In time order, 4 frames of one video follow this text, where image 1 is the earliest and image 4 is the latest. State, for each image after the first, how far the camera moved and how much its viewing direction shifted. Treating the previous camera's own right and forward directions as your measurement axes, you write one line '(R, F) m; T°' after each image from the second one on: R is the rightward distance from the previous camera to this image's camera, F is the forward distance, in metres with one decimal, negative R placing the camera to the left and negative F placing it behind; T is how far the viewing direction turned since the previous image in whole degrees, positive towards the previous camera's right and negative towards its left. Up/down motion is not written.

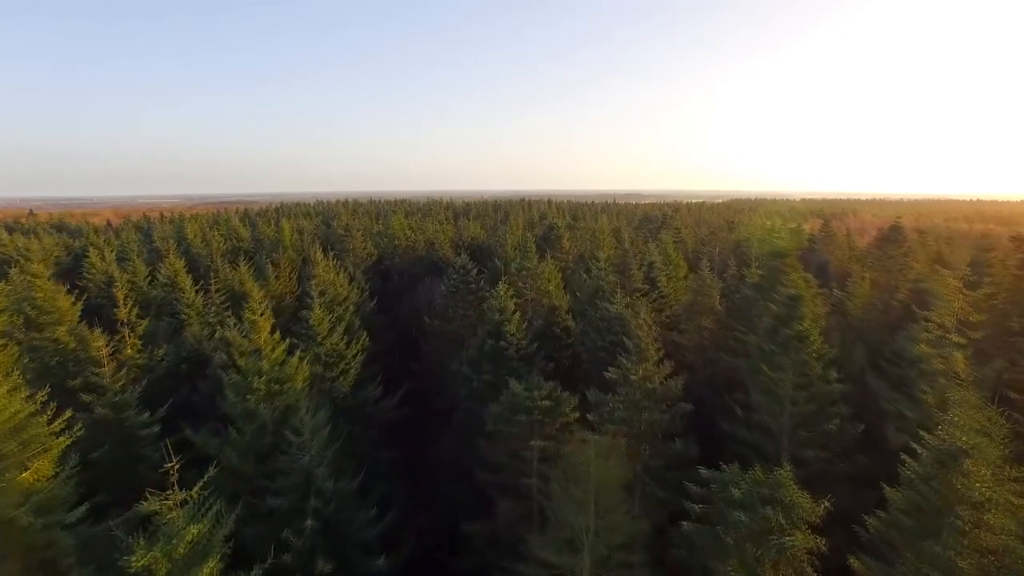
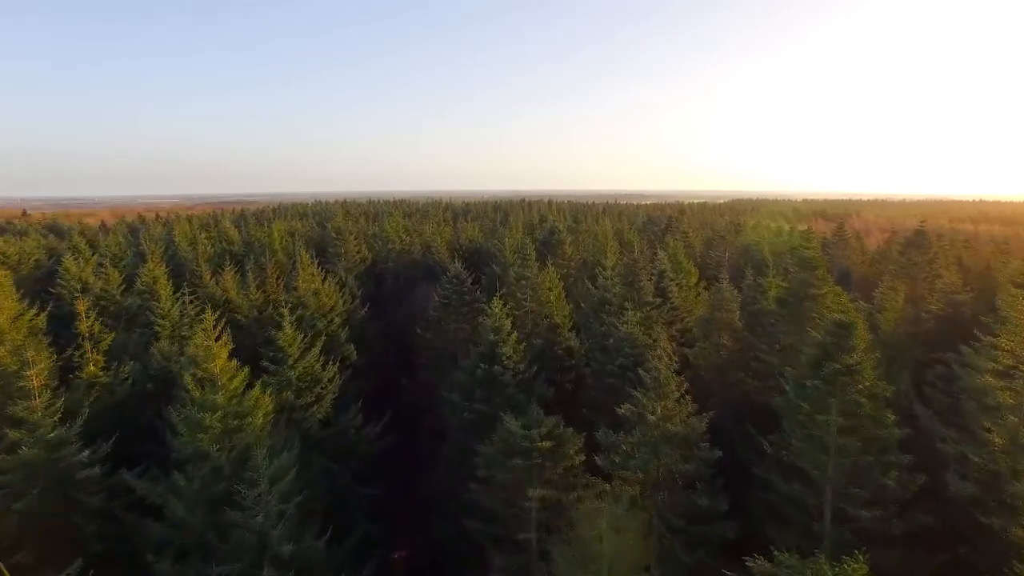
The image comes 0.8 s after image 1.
(+0.2, +3.0) m; 0°
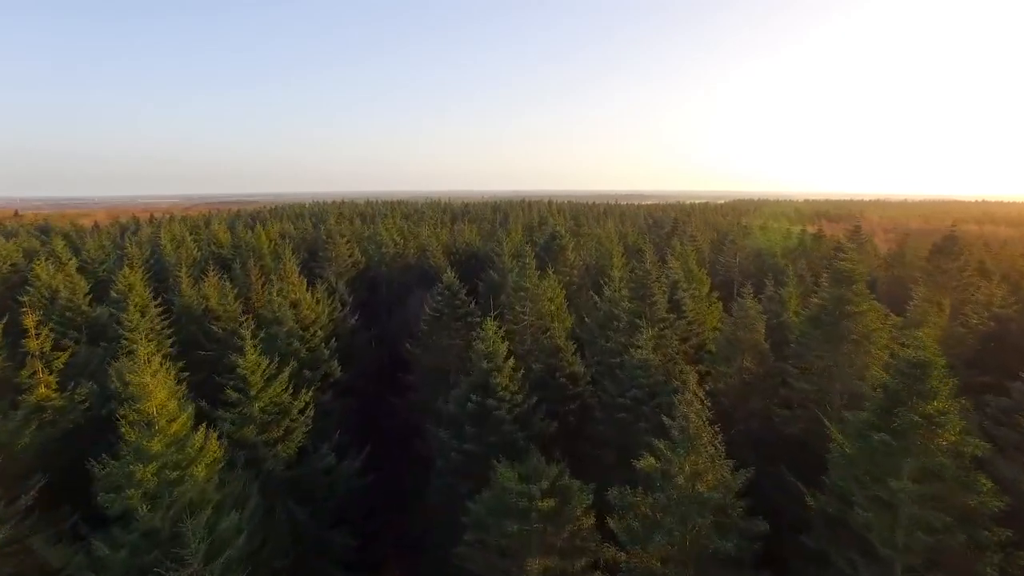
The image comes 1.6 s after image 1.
(+0.2, +3.1) m; 0°
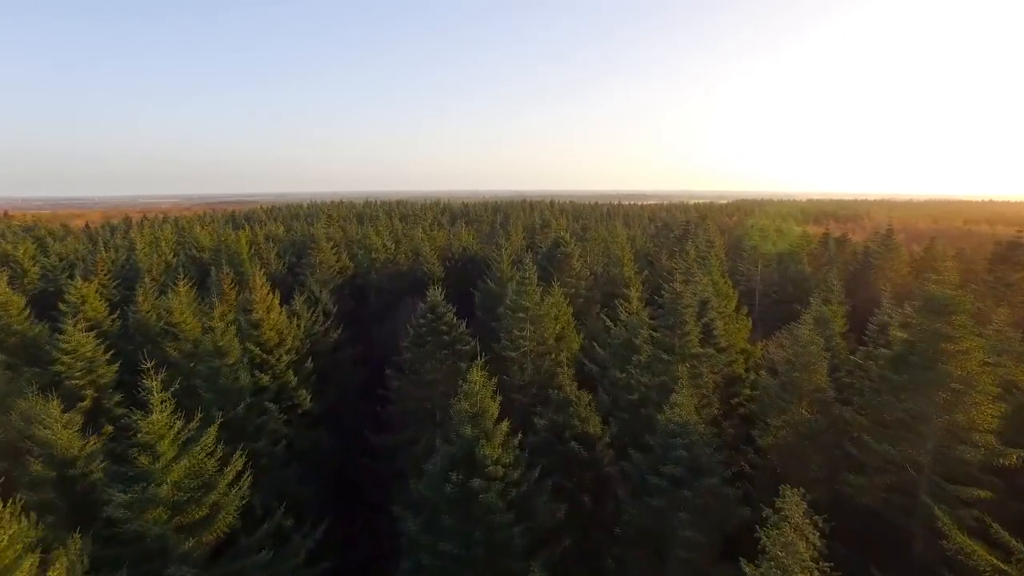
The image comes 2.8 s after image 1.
(+0.2, +5.2) m; 0°
